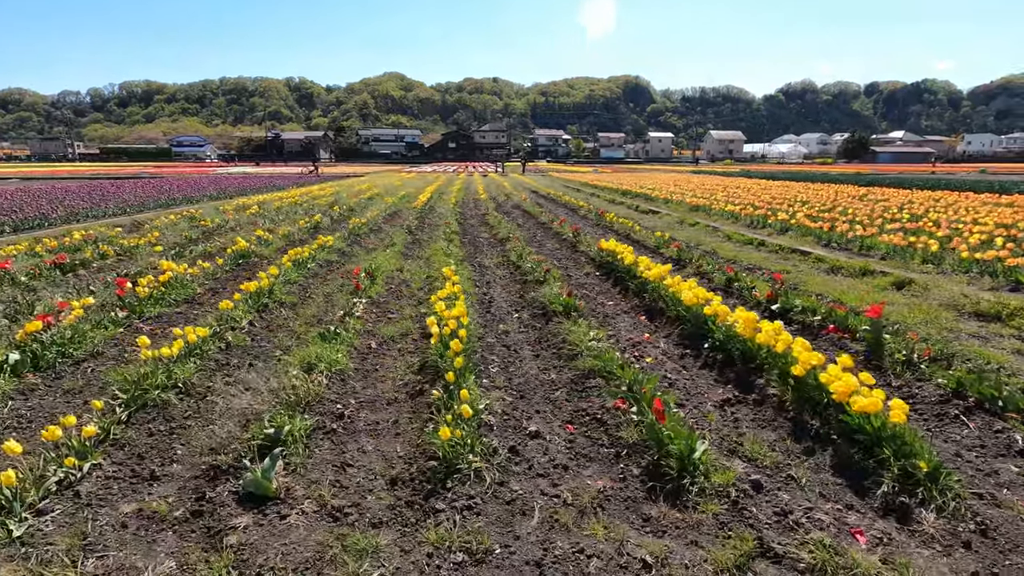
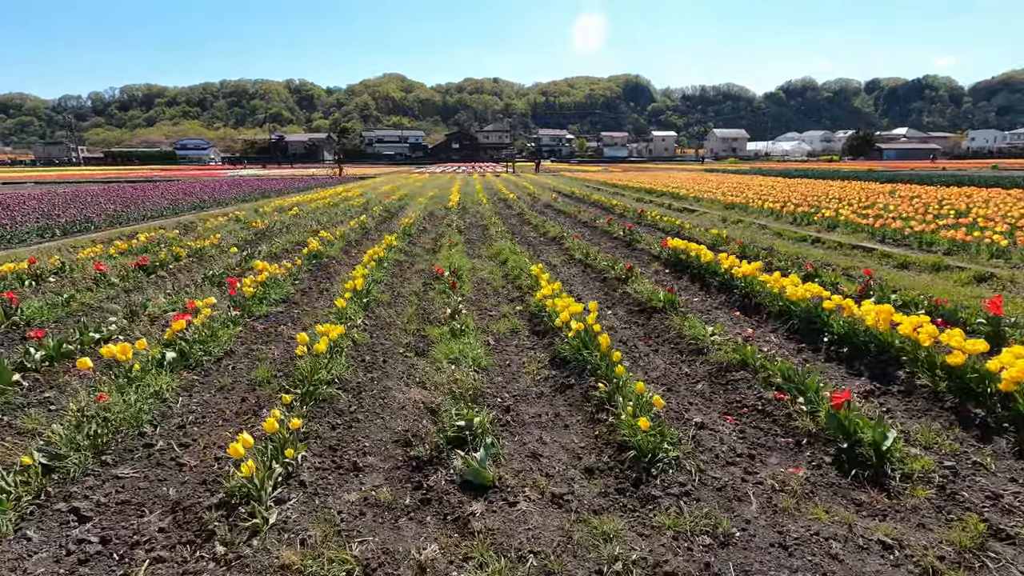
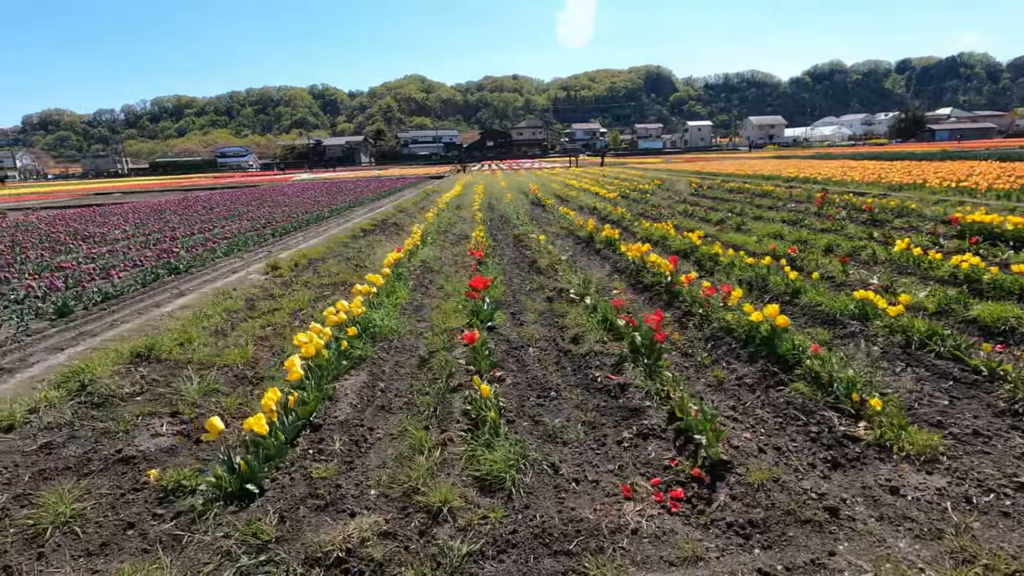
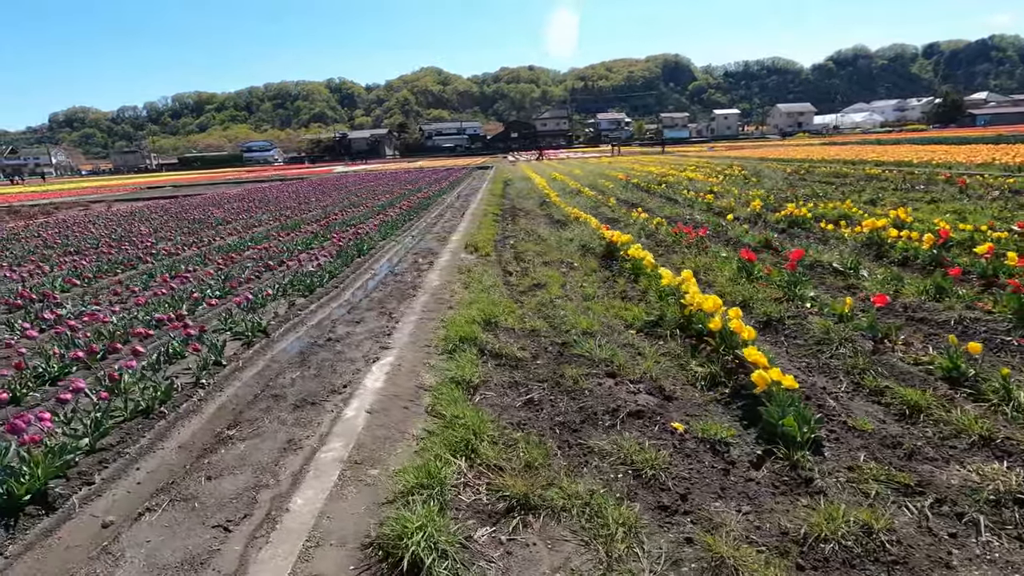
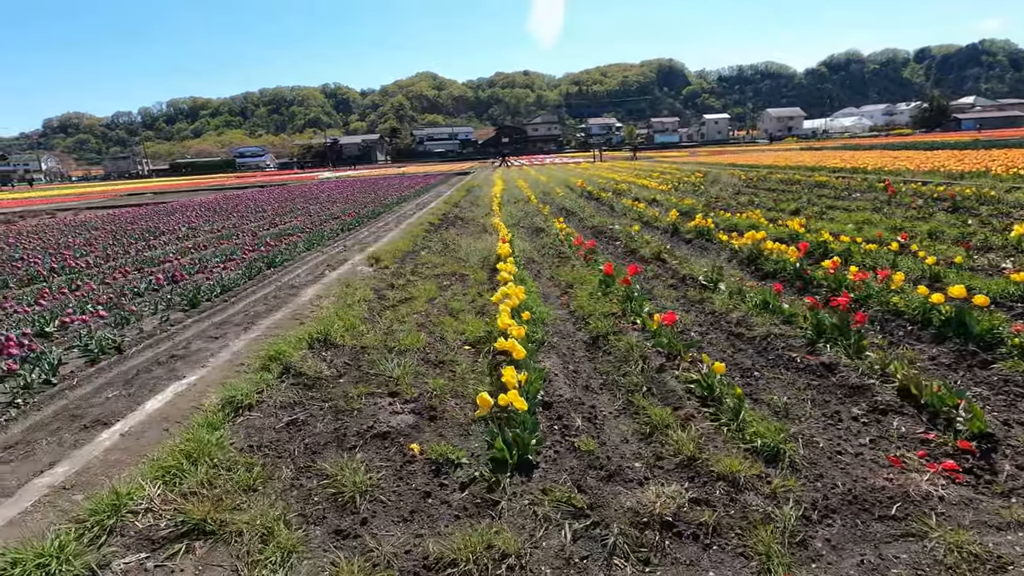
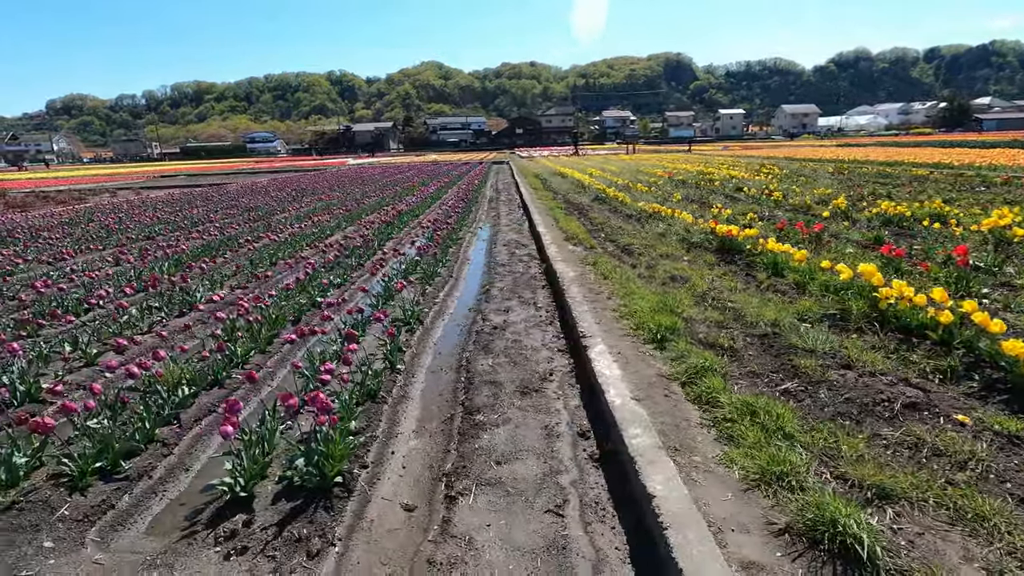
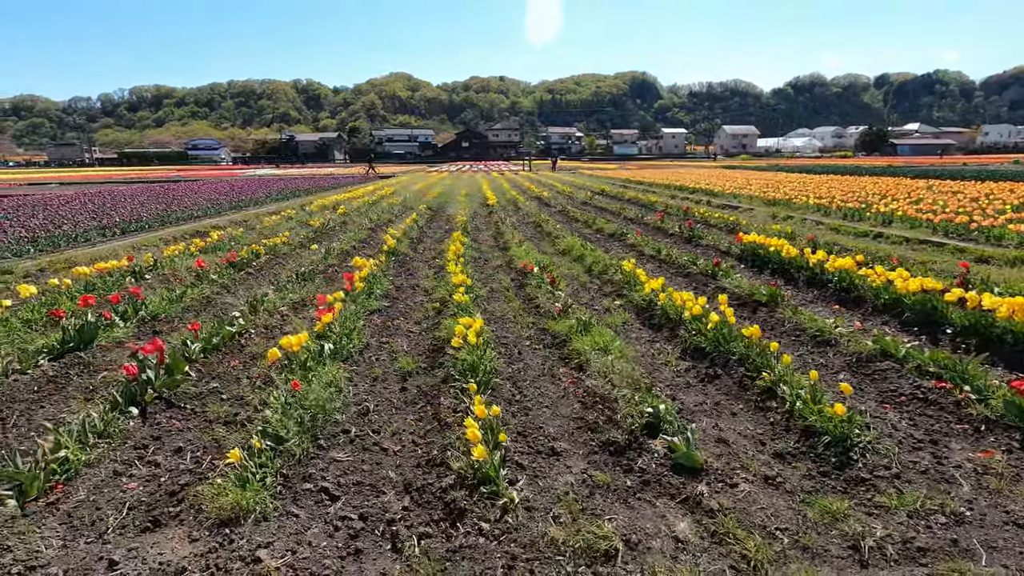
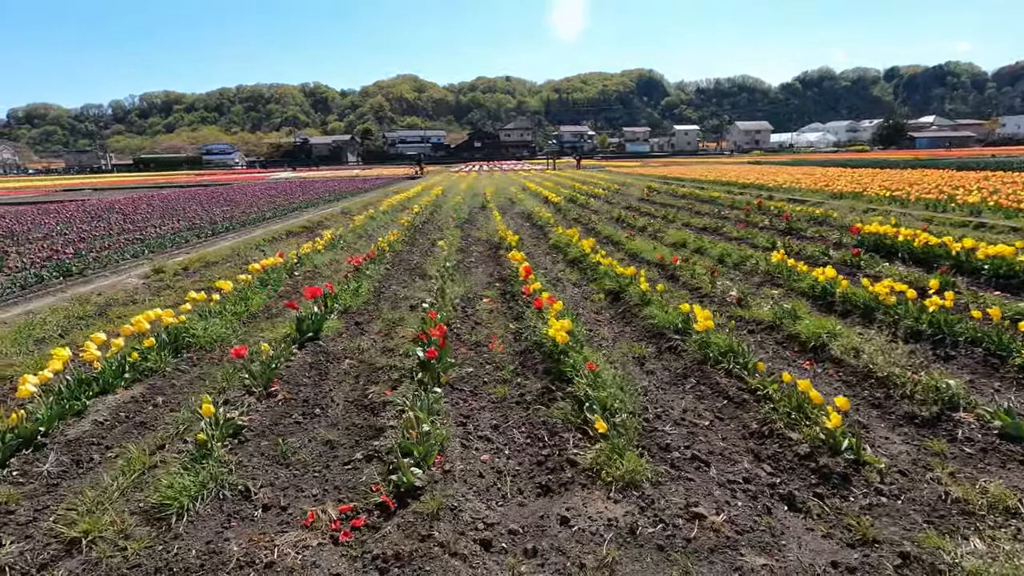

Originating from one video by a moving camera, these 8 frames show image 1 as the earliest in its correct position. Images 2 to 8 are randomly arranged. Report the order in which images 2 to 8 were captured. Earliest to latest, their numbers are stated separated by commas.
2, 7, 8, 3, 5, 4, 6
